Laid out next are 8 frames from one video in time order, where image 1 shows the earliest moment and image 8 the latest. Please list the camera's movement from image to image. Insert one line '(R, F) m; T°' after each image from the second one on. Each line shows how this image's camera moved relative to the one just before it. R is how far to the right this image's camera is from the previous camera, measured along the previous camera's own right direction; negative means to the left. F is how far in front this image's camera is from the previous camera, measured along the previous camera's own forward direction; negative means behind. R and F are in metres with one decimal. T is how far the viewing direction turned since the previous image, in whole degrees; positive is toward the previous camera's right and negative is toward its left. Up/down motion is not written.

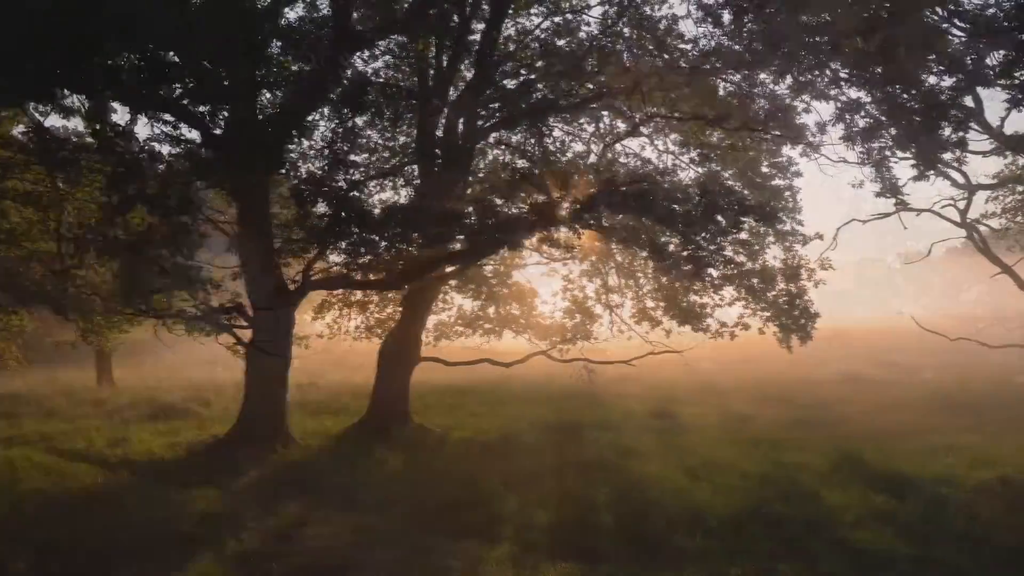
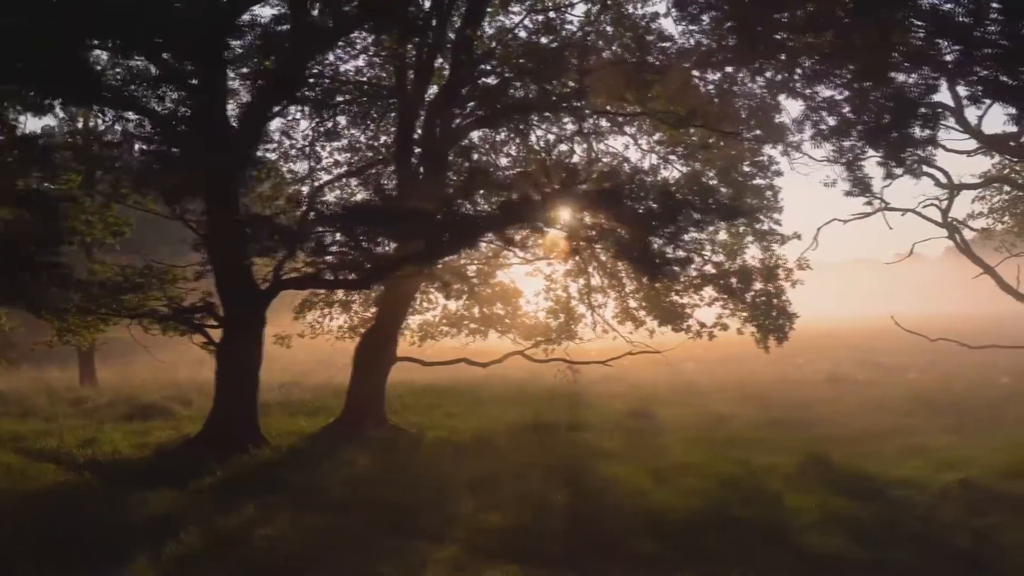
(+1.0, +0.1) m; 0°
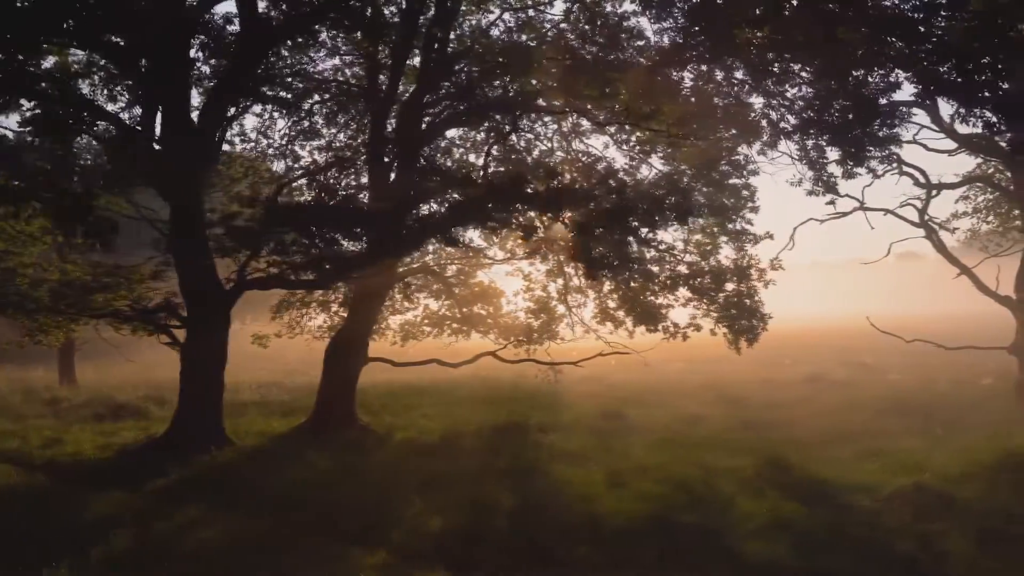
(+1.2, +0.1) m; 0°
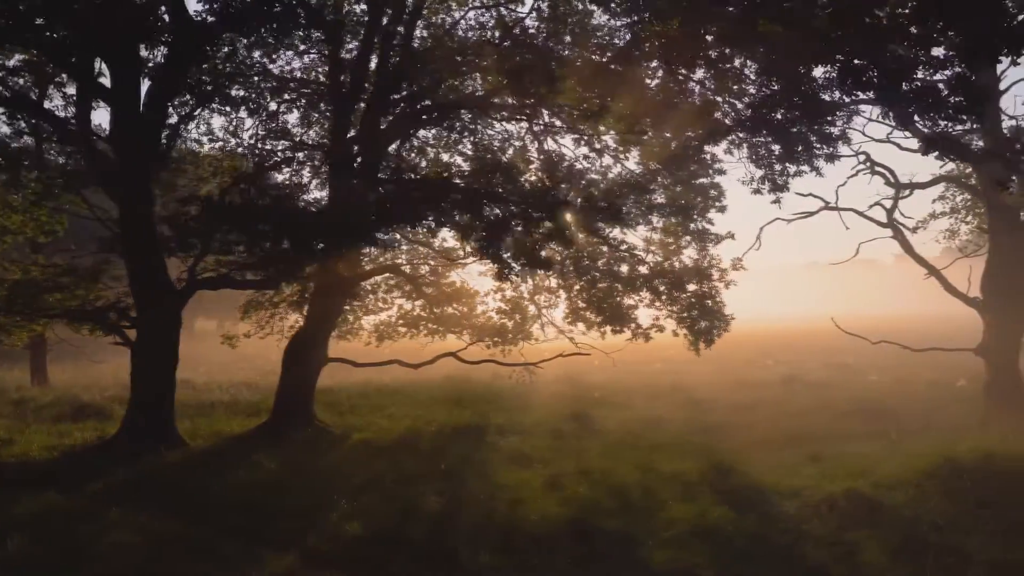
(+1.7, +0.1) m; 0°
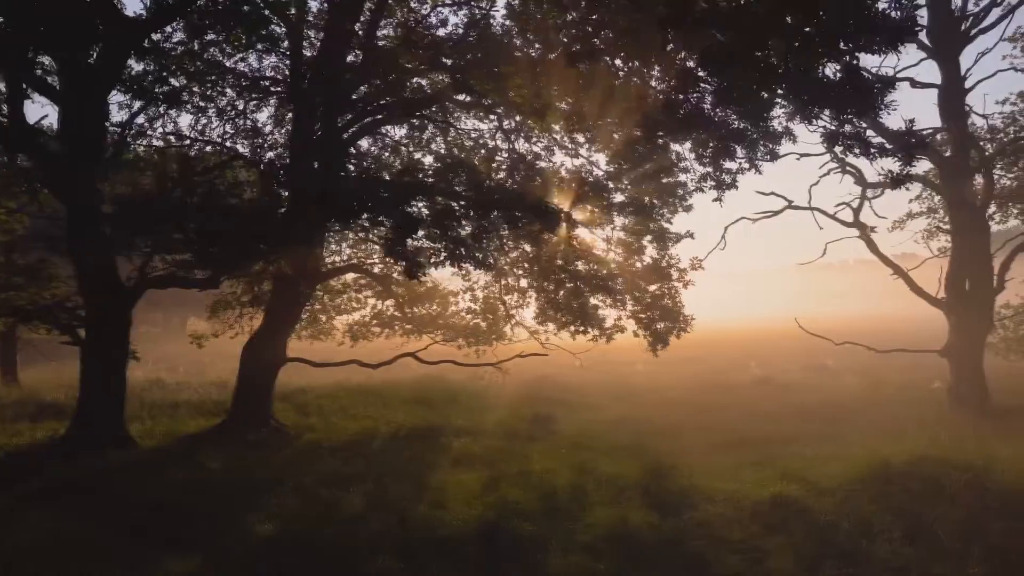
(+1.7, +0.1) m; 0°
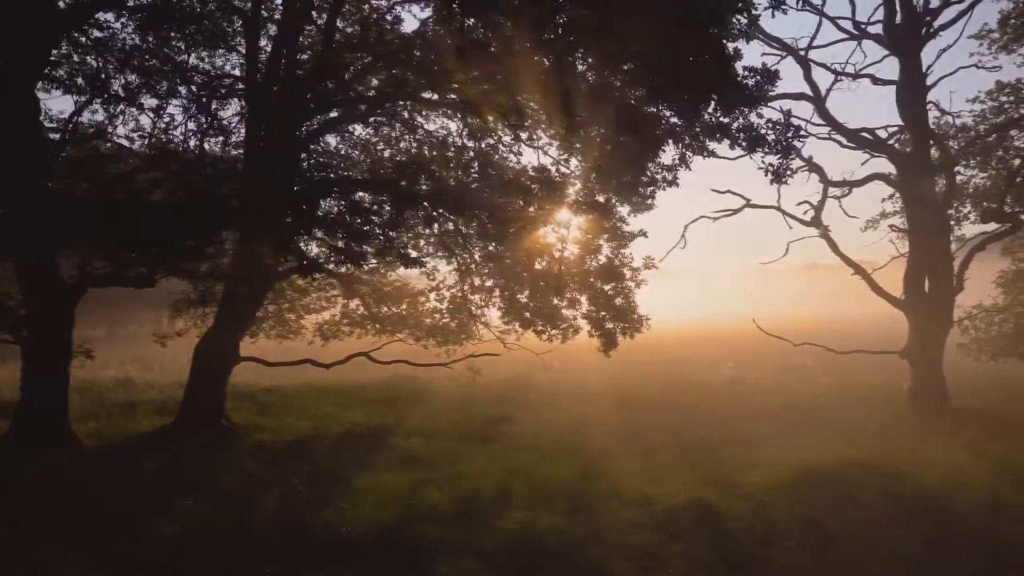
(+1.9, +0.2) m; 0°
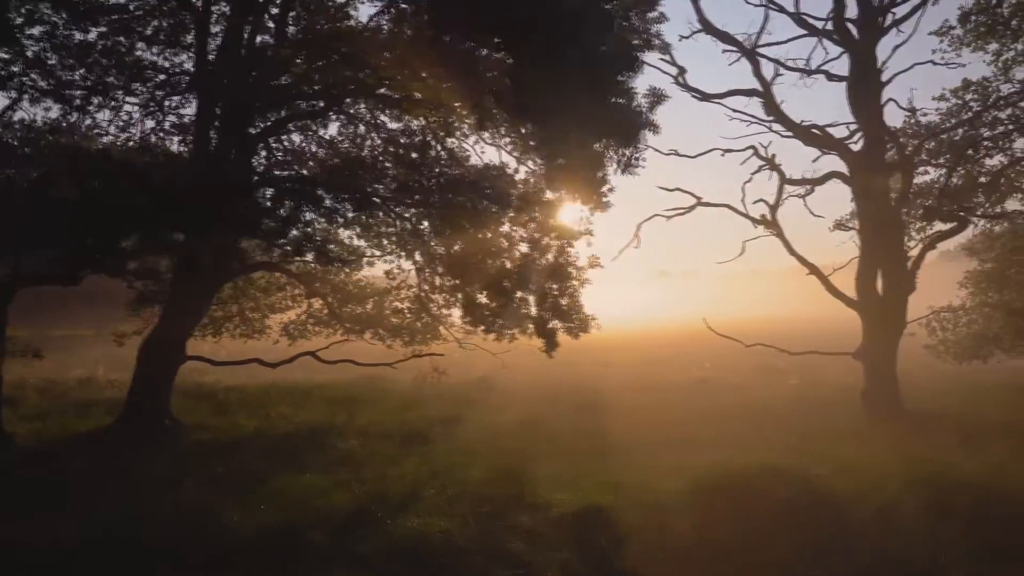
(+2.1, +0.2) m; 0°
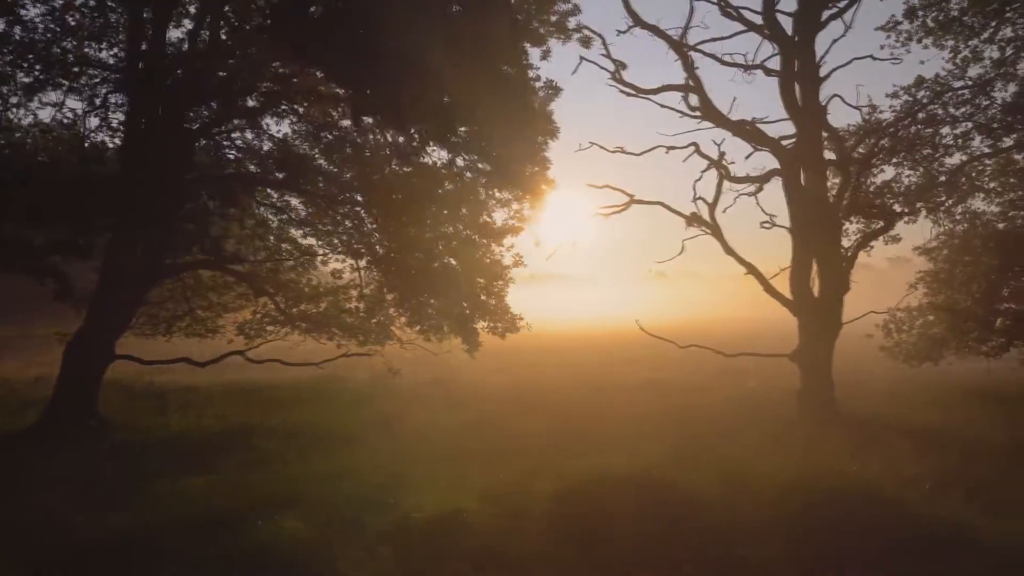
(+2.8, +0.2) m; 0°
